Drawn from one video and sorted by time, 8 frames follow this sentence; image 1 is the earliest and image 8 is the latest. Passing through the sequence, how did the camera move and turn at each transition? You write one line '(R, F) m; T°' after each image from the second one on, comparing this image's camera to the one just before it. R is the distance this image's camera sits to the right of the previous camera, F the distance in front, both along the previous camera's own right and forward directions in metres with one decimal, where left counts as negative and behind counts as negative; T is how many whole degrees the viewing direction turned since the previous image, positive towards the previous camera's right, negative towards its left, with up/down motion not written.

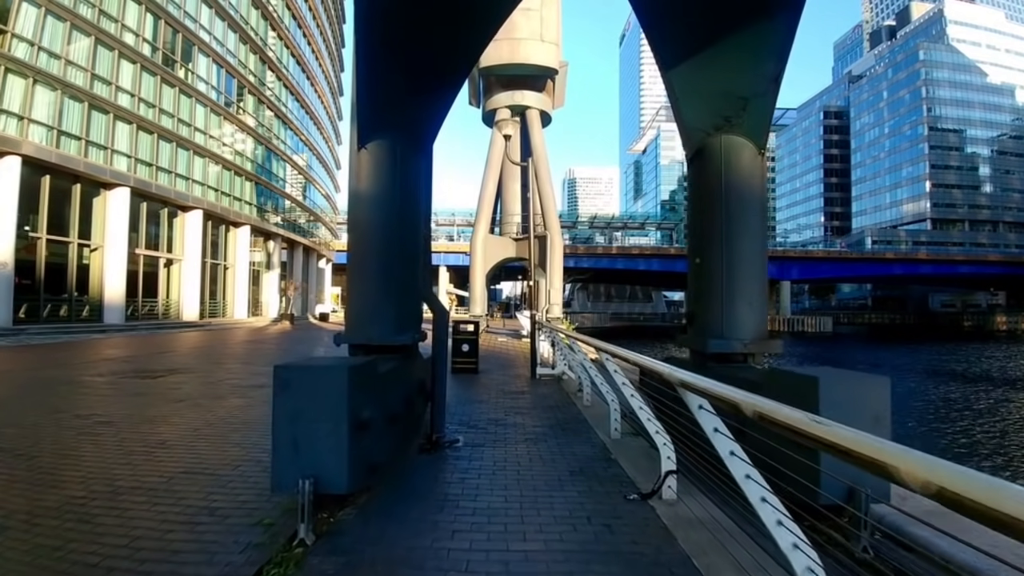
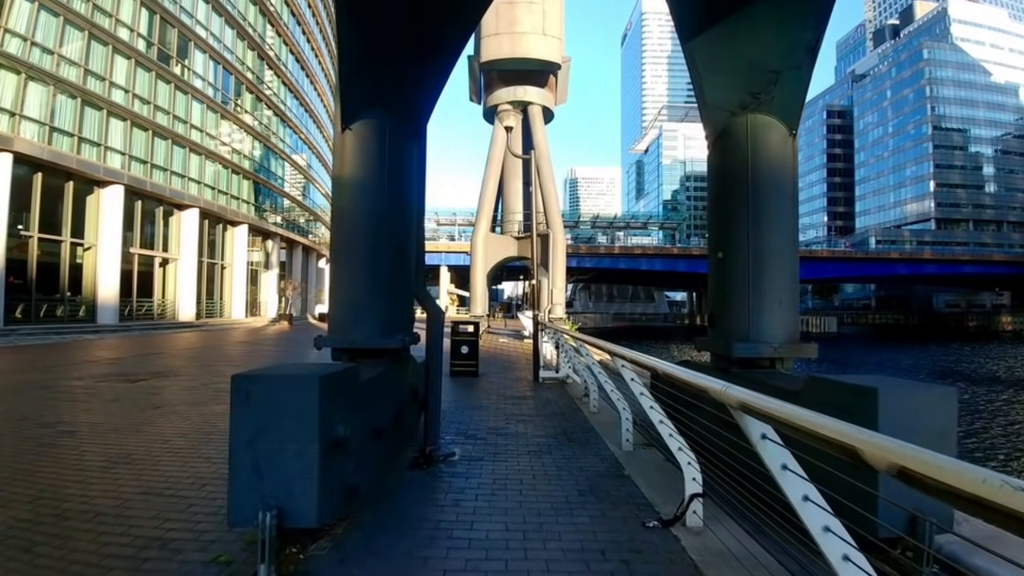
(0.0, +0.6) m; 0°
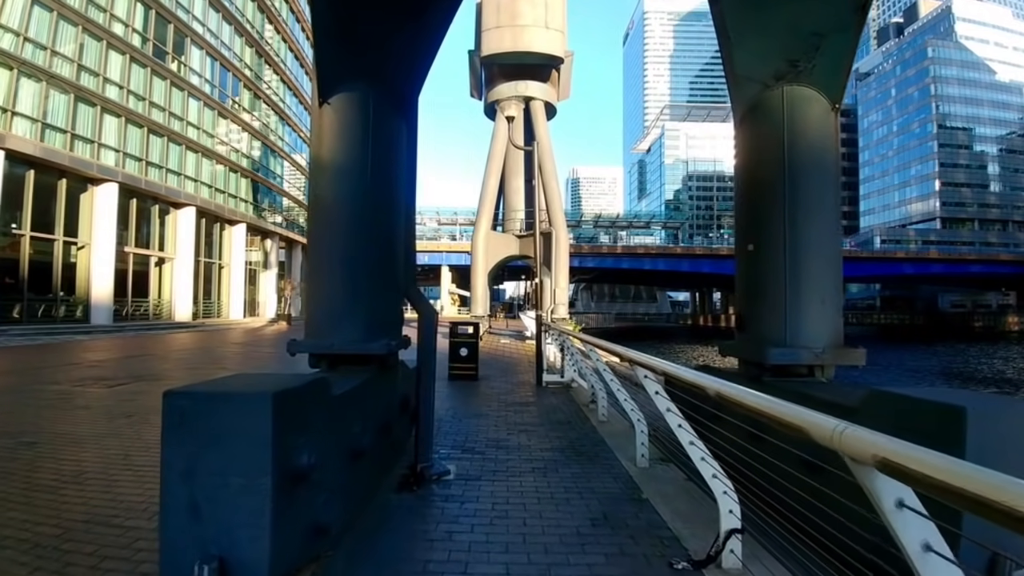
(0.0, +0.6) m; 0°
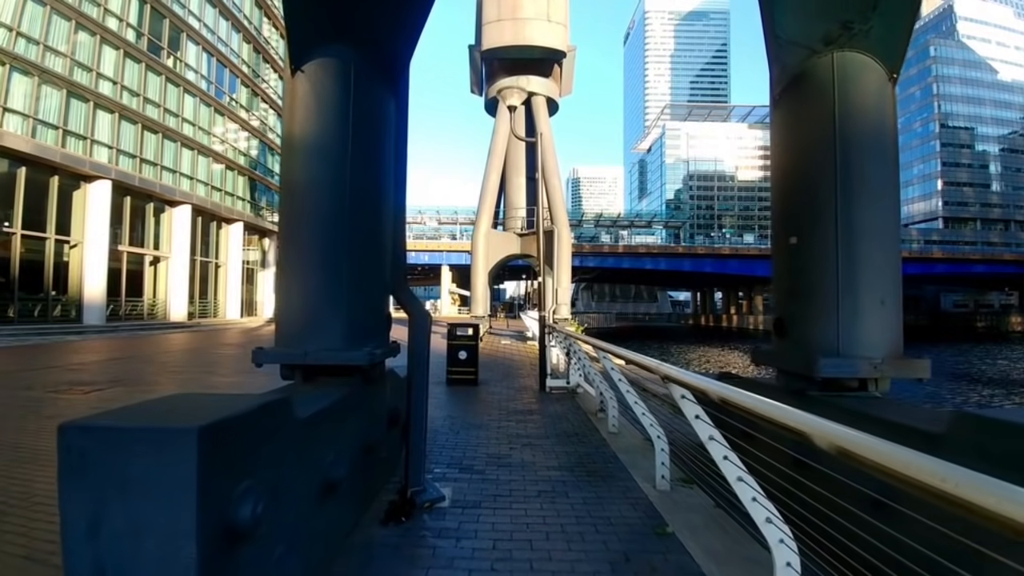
(0.0, +0.6) m; 0°
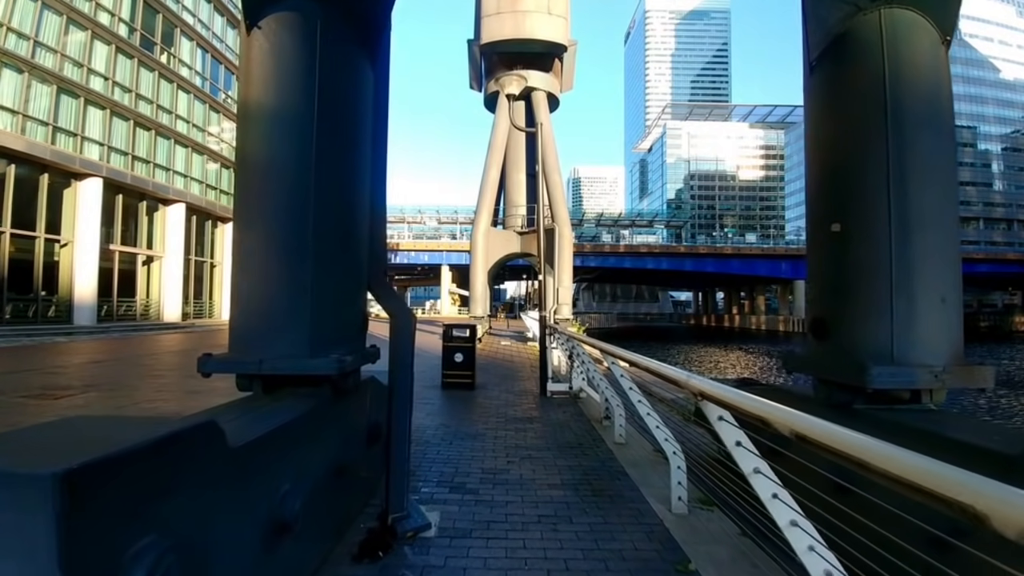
(0.0, +0.6) m; 0°
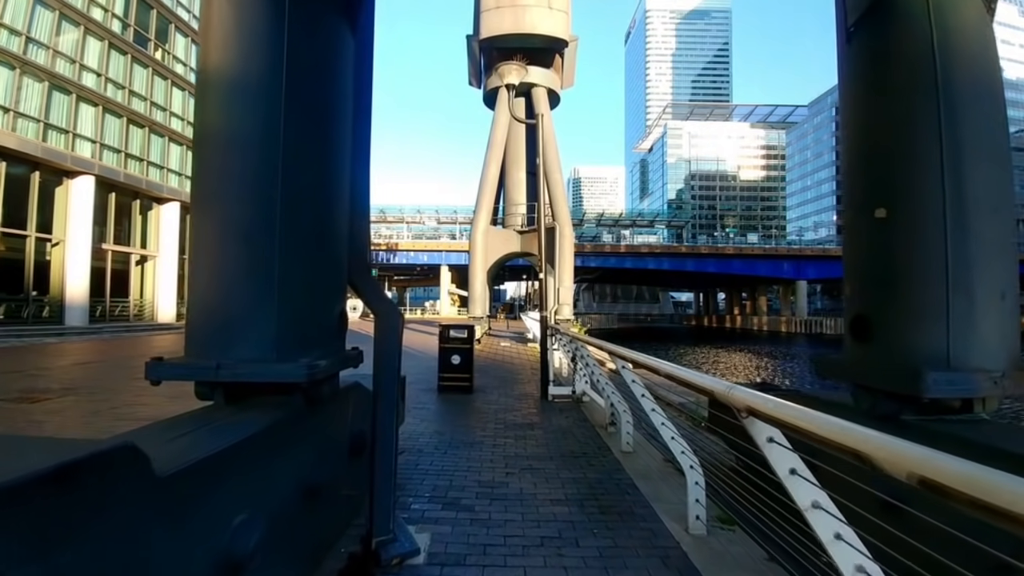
(0.0, +0.4) m; 0°
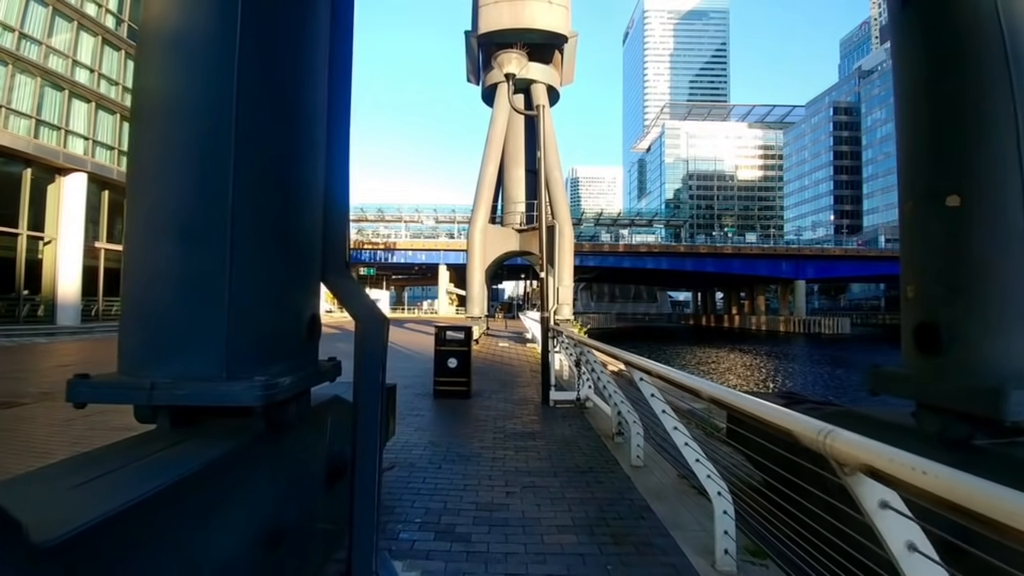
(0.0, +0.5) m; 0°
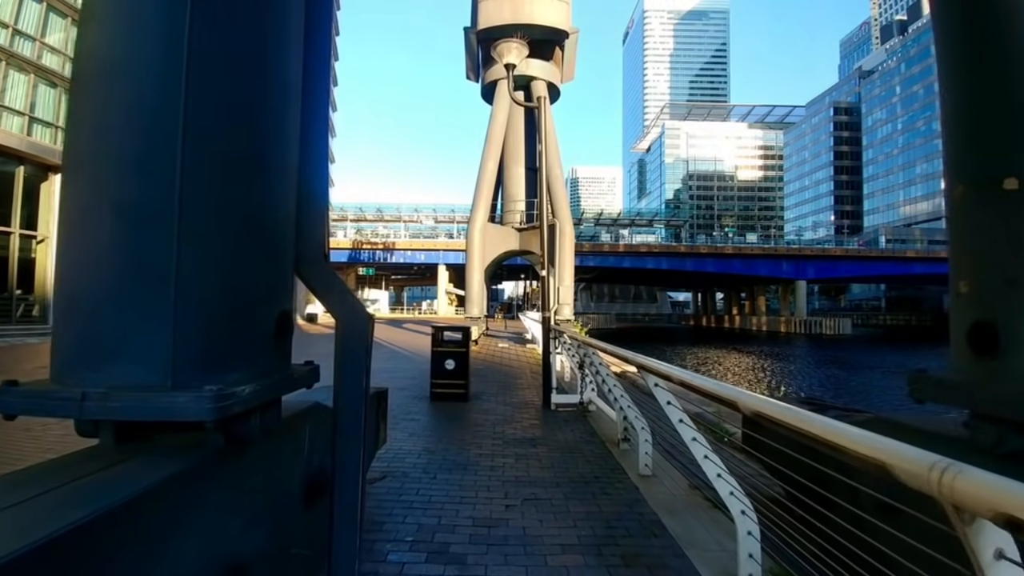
(0.0, +0.3) m; 0°
